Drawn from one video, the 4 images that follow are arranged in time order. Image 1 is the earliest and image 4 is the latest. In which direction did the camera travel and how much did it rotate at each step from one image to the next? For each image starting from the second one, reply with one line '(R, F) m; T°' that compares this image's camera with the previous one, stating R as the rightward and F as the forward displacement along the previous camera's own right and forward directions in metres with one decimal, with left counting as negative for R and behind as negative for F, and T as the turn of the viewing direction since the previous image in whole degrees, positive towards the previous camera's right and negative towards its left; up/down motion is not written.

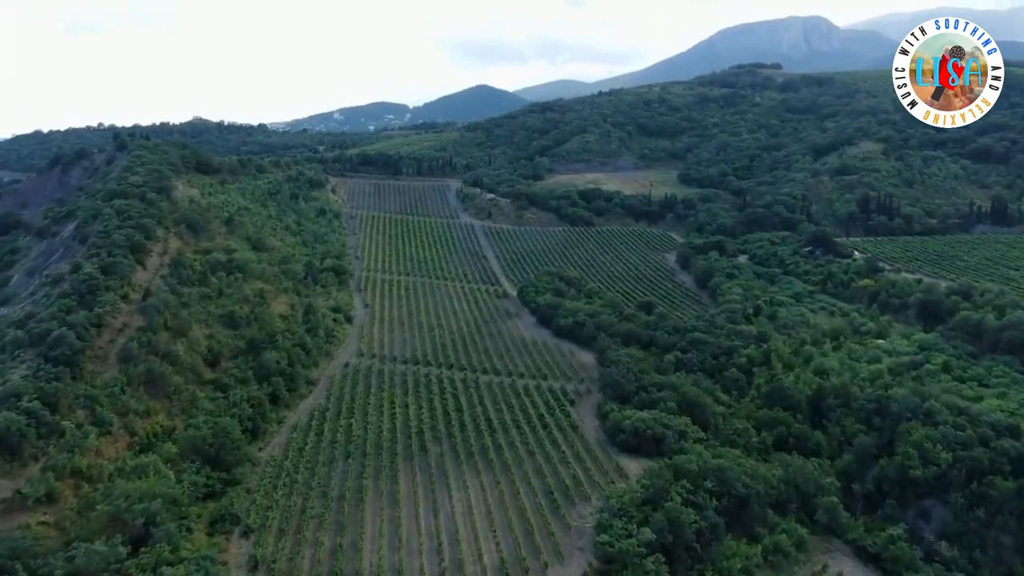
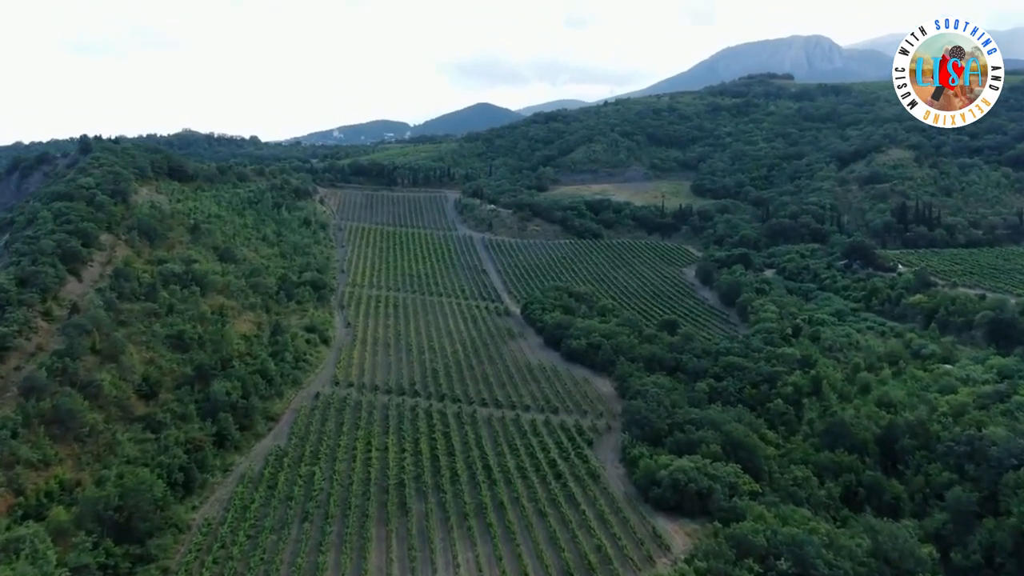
(-0.2, +7.3) m; 0°
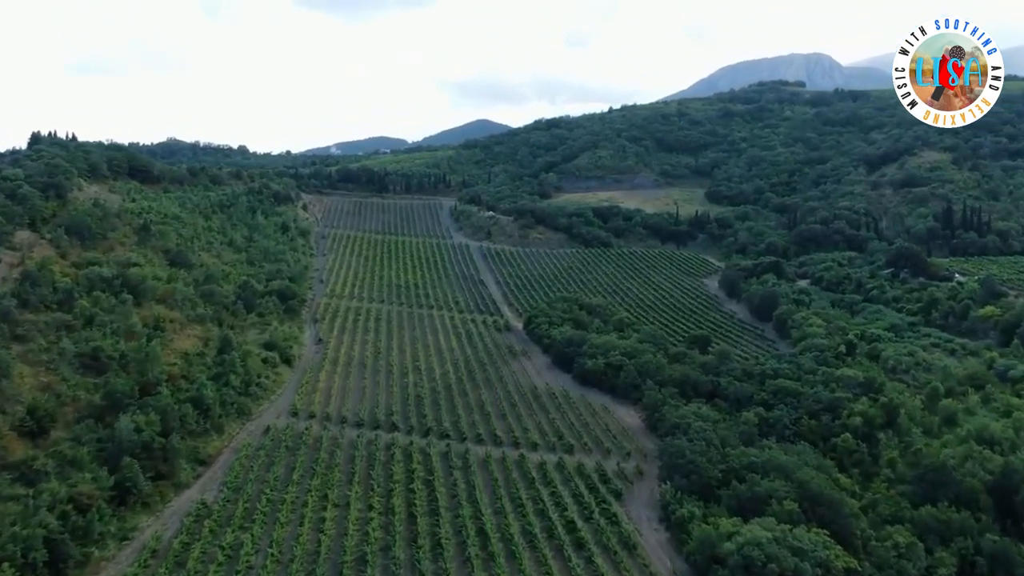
(-0.2, +7.8) m; 0°
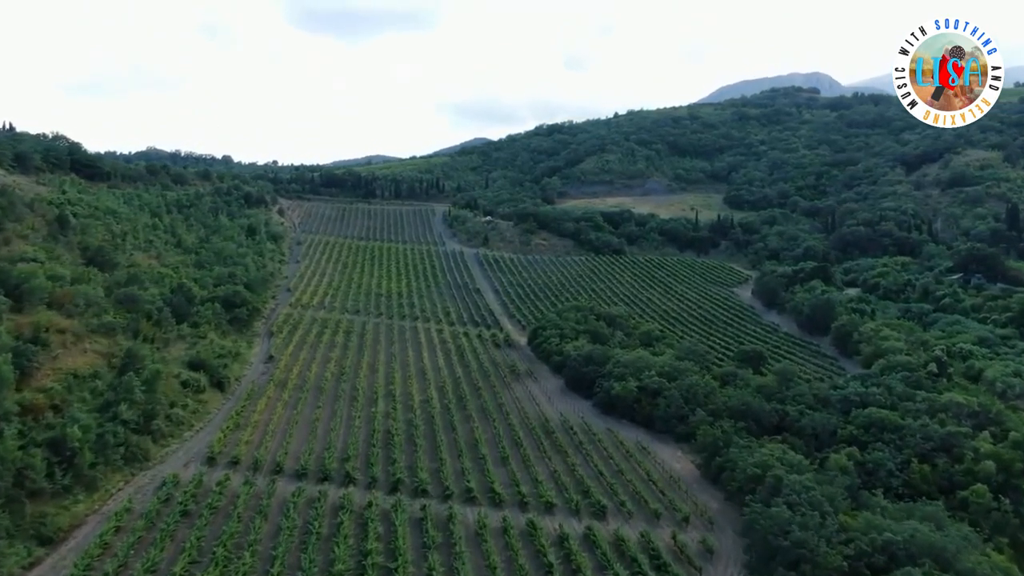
(-0.2, +8.8) m; 0°
